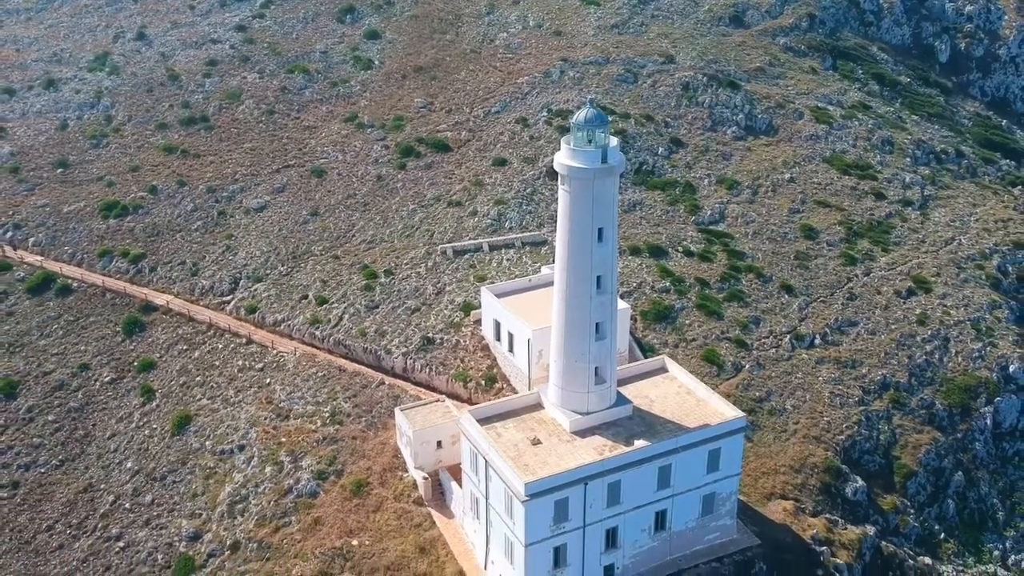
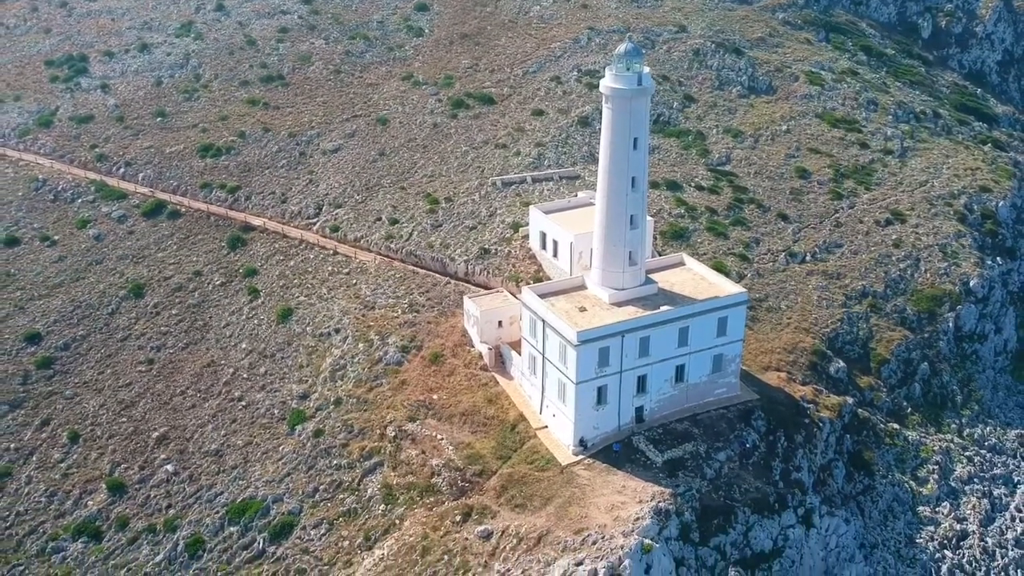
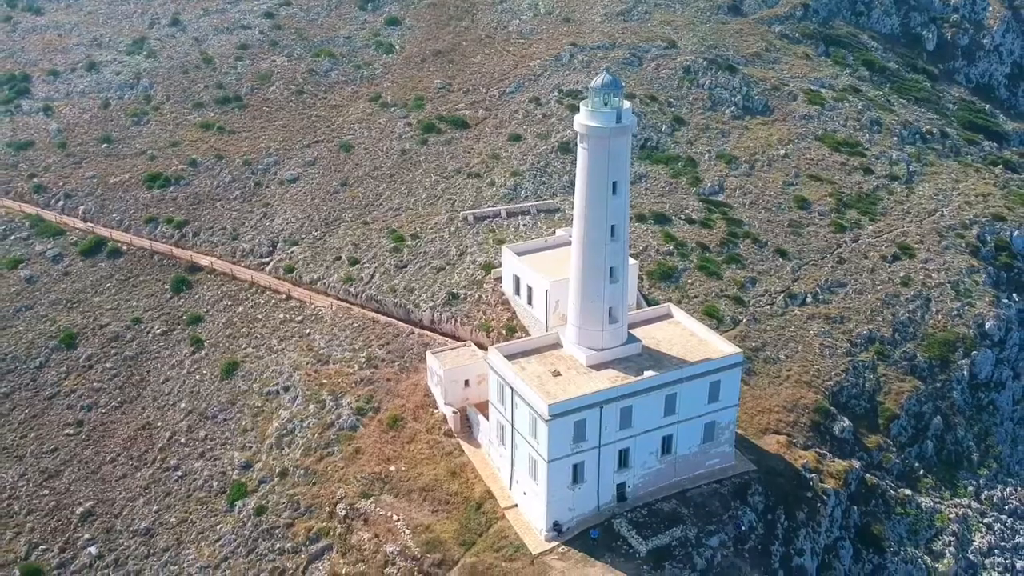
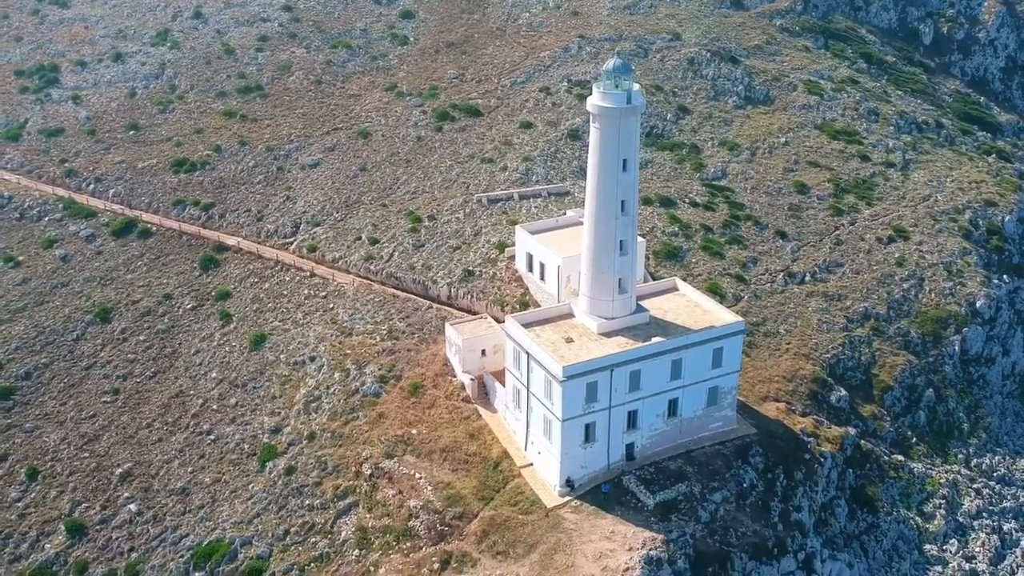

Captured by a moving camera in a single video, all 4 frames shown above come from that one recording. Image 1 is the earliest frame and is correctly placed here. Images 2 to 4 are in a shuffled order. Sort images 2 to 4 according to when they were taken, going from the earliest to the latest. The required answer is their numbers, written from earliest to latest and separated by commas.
3, 4, 2
